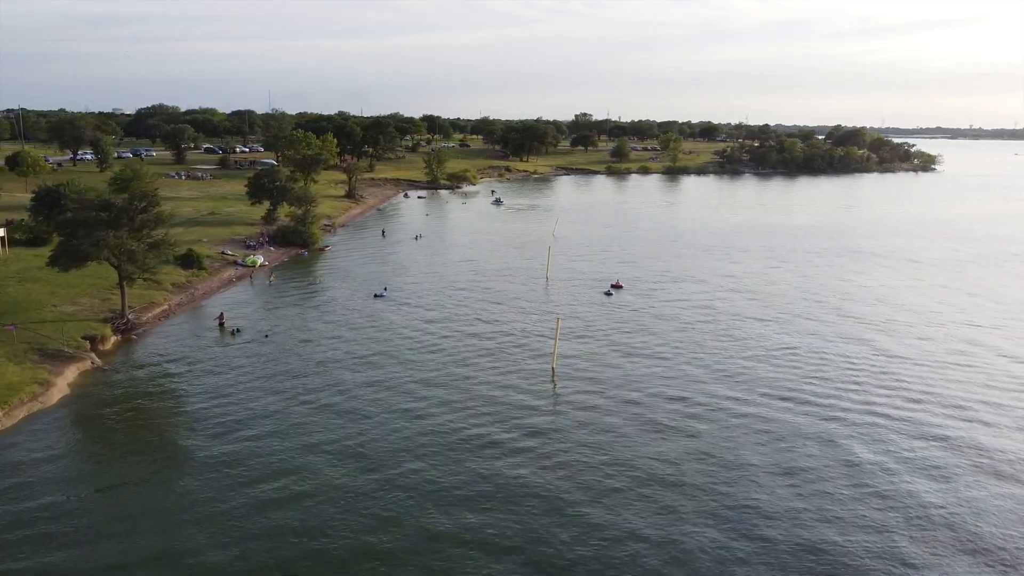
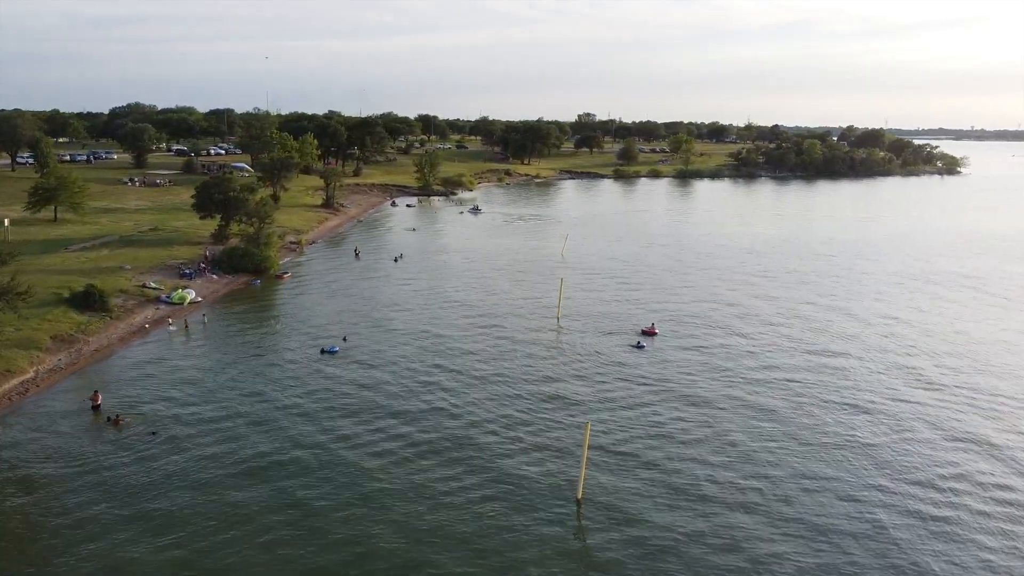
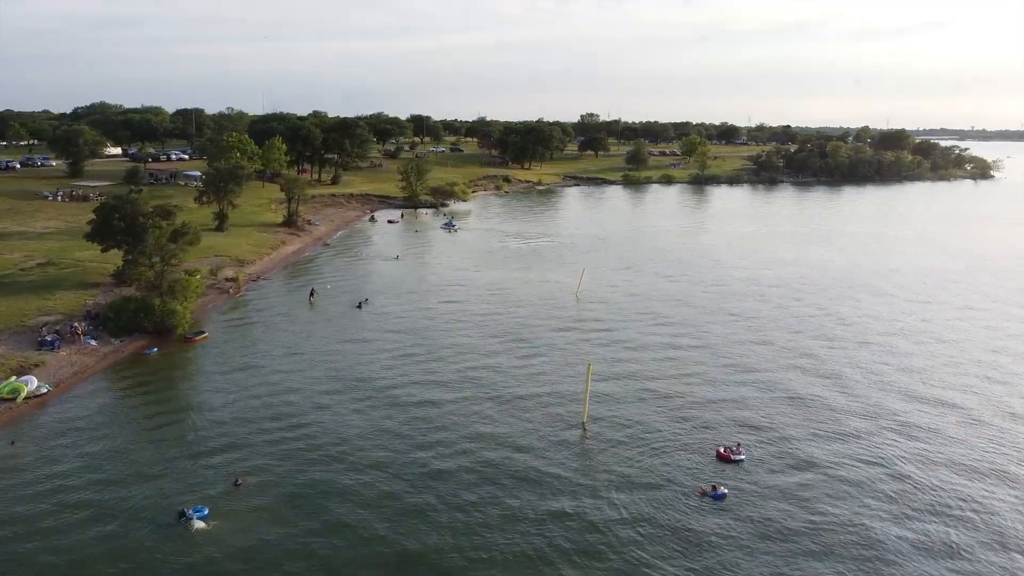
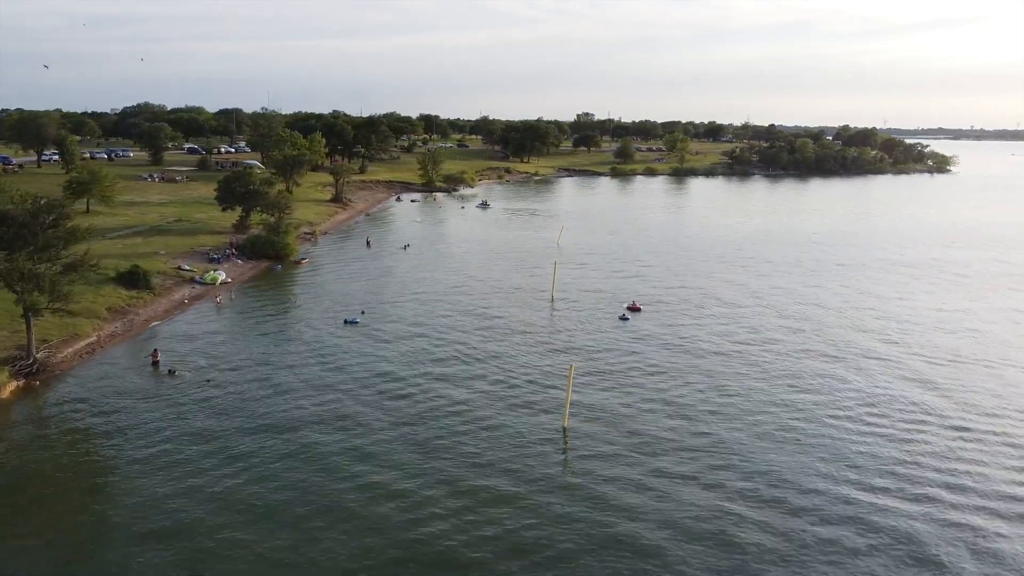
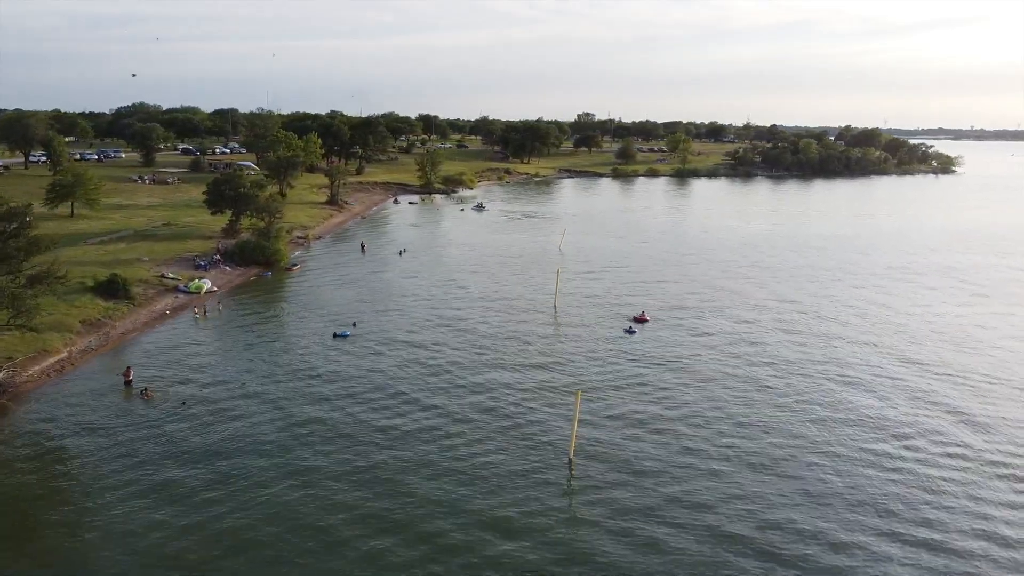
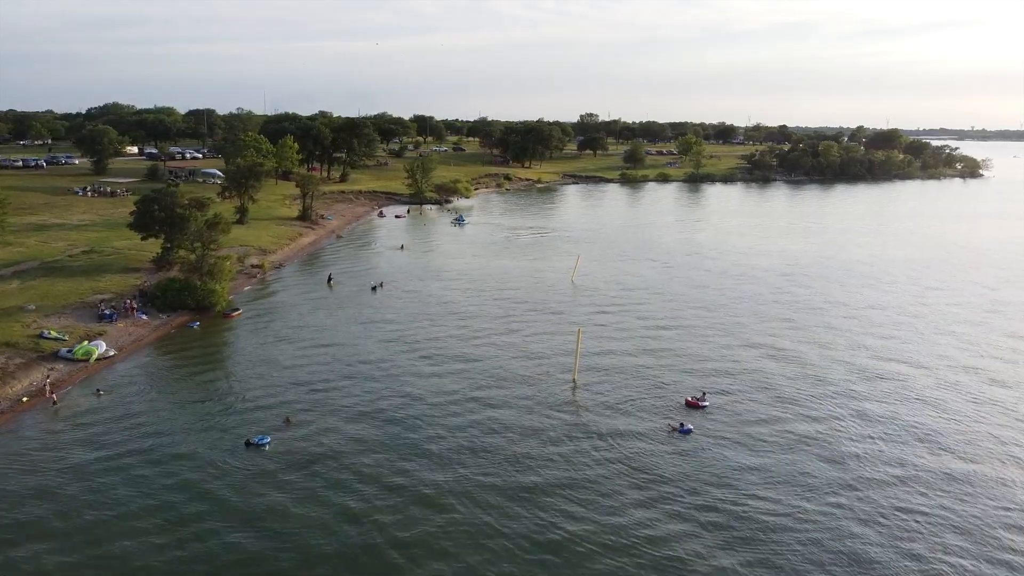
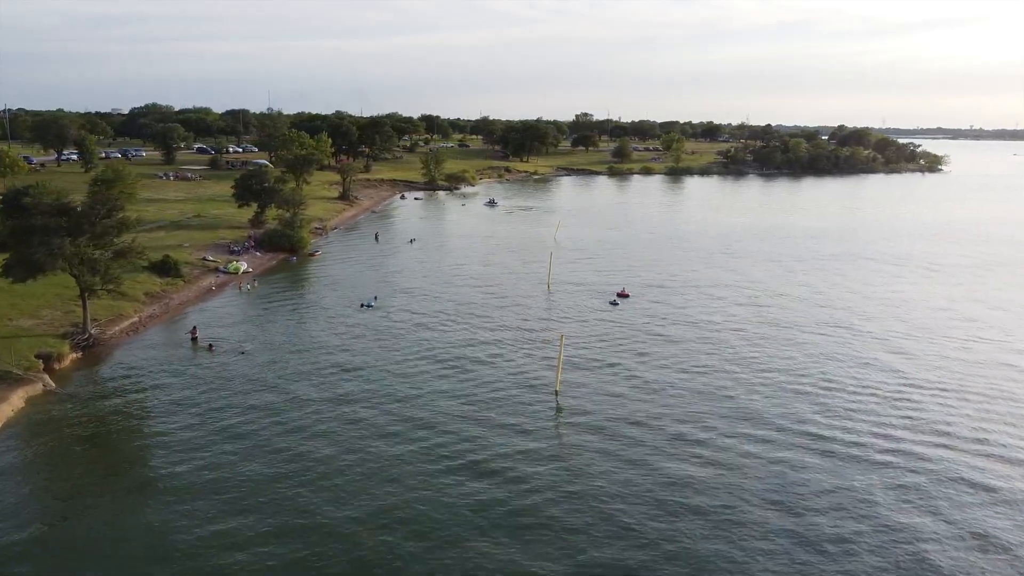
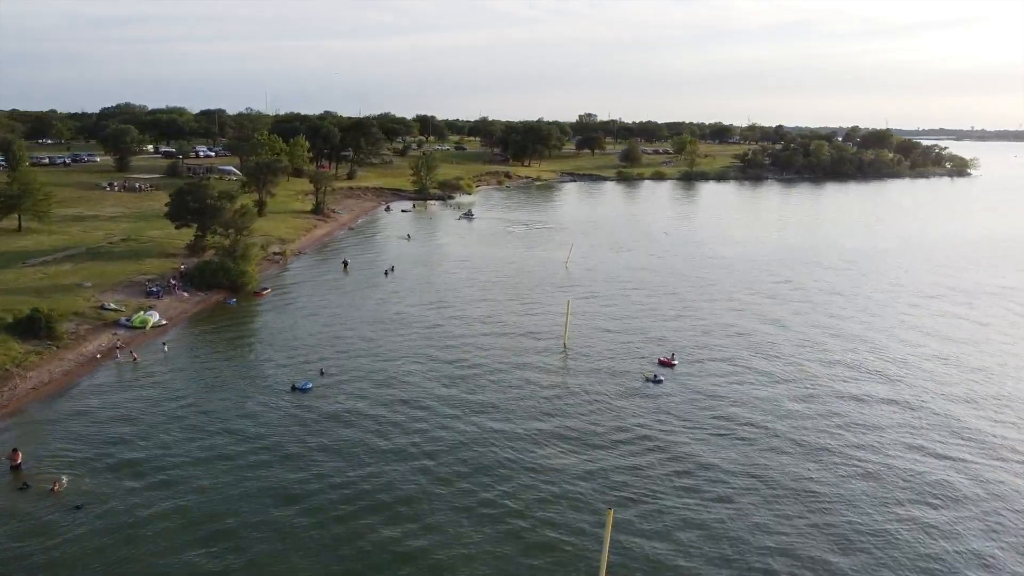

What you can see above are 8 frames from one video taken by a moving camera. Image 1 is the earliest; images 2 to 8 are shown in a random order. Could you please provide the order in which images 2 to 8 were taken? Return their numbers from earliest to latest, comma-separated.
7, 4, 5, 2, 8, 6, 3
